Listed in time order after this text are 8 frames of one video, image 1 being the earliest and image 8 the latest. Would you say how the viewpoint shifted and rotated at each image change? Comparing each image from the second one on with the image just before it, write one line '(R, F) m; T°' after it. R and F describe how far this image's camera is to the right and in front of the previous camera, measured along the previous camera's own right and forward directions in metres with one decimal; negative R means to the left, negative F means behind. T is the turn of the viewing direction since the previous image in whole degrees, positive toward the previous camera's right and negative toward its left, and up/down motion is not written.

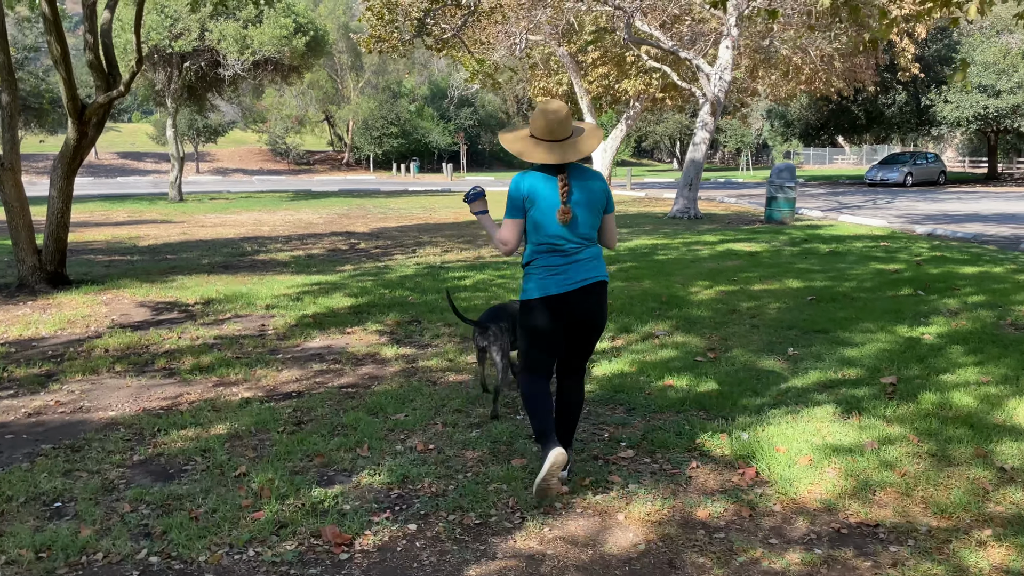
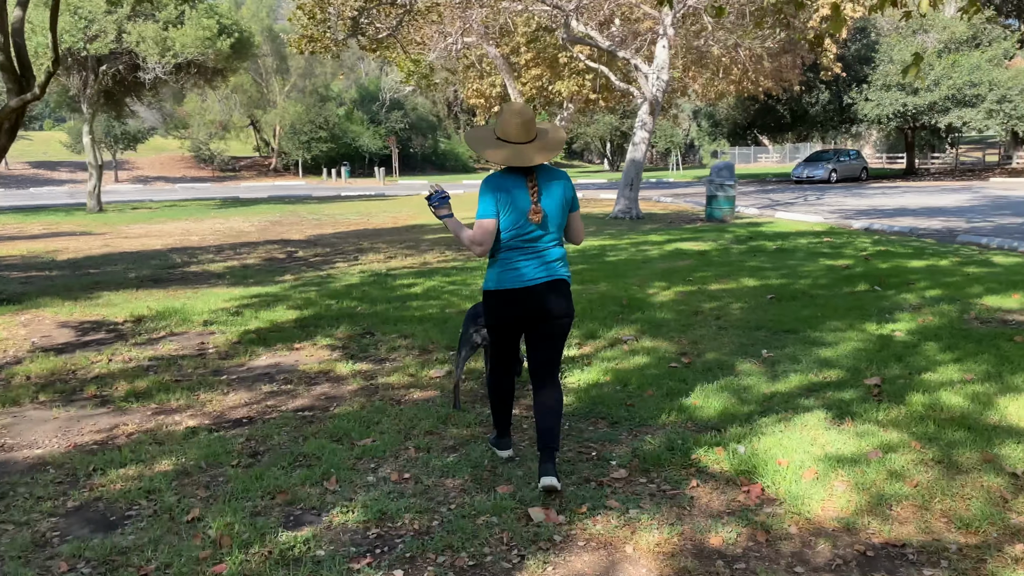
(-0.2, +0.3) m; +5°
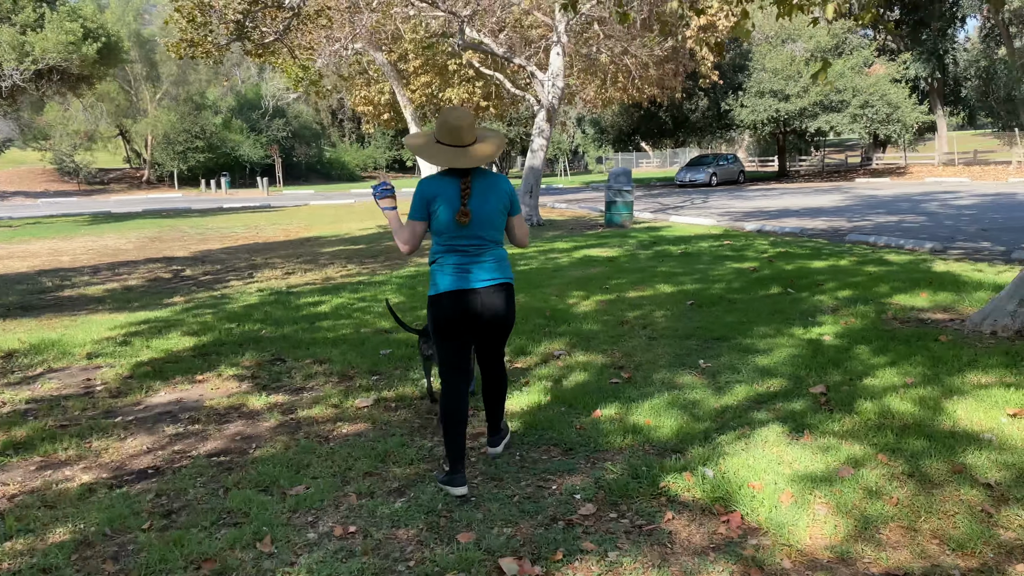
(-0.2, +0.3) m; +8°
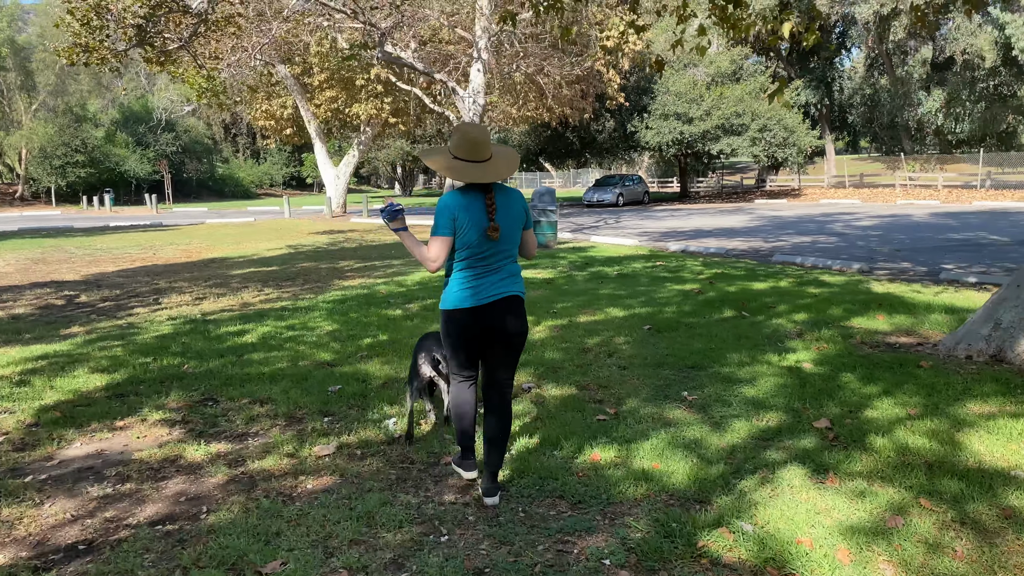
(-0.4, +0.4) m; +7°
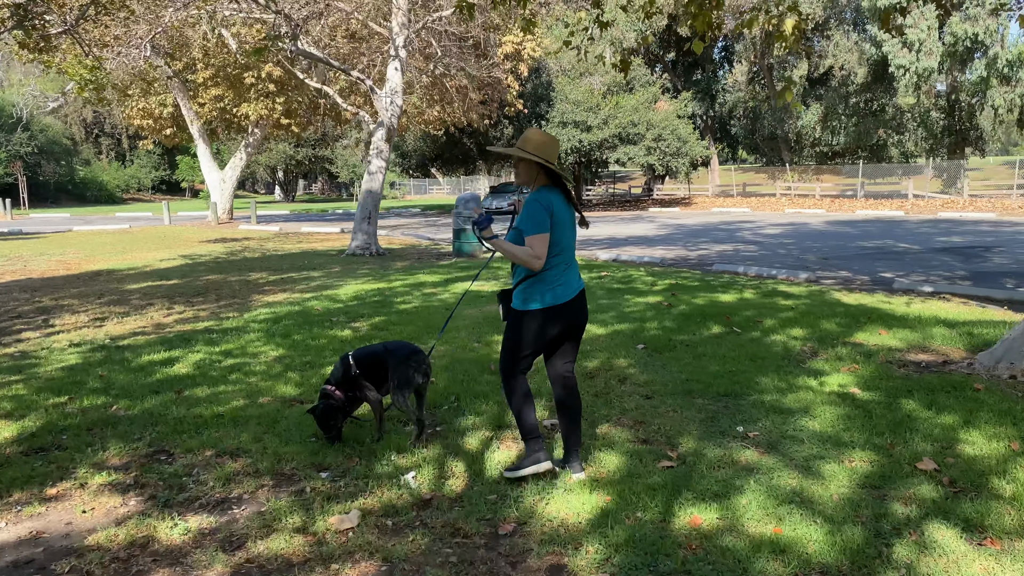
(-0.7, +0.7) m; +8°
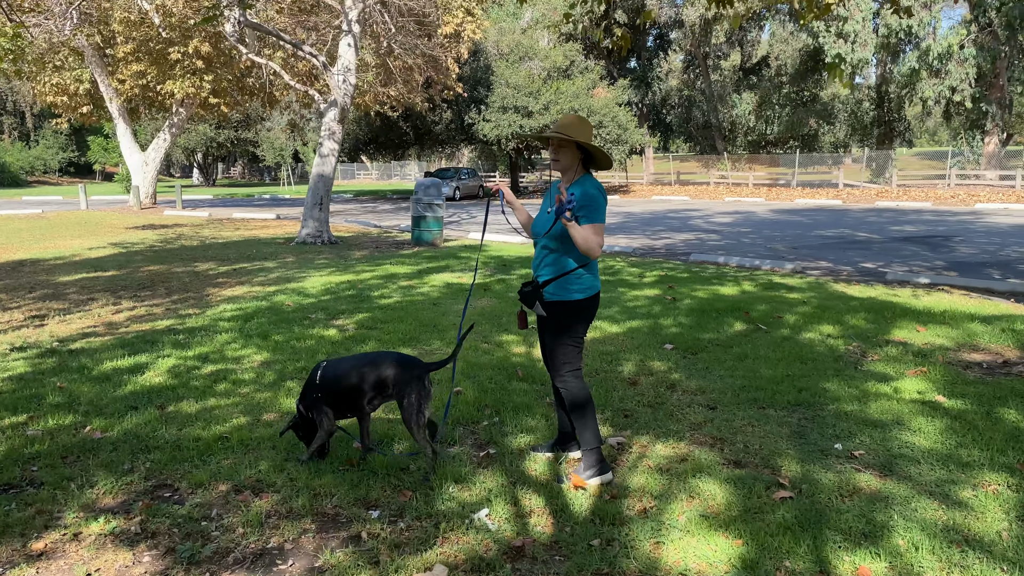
(-0.6, +0.6) m; +5°
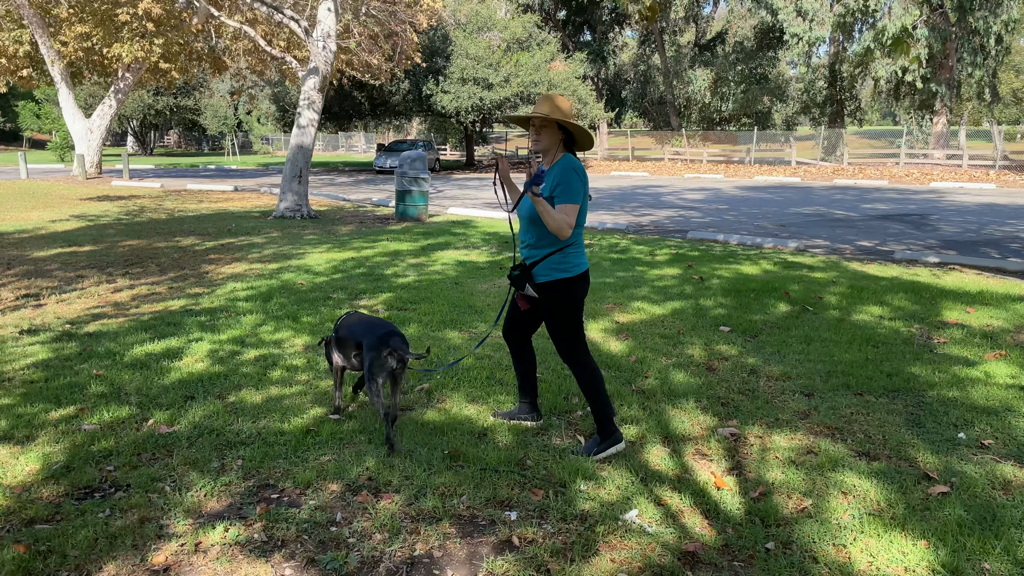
(-0.7, +0.2) m; +4°
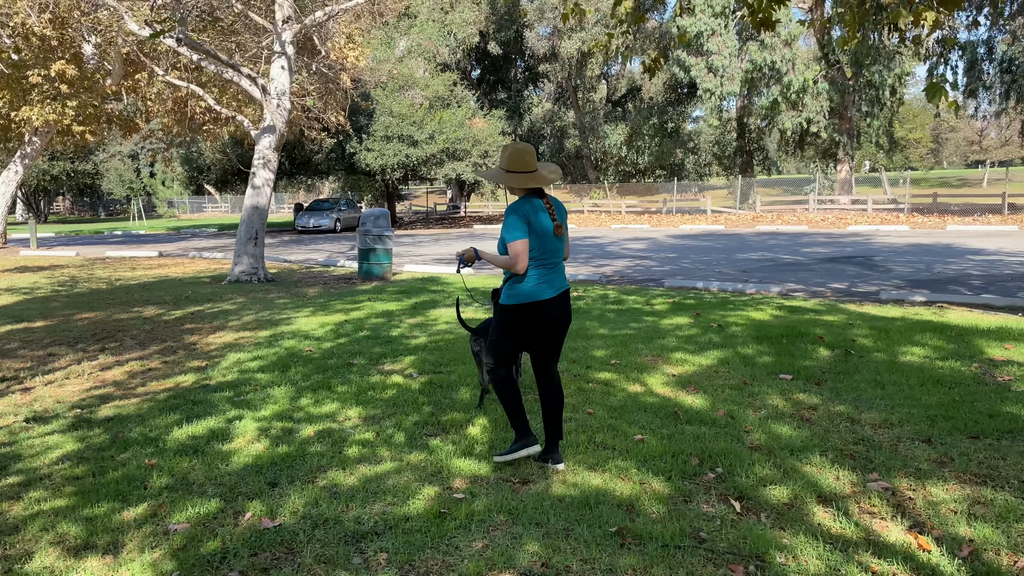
(-0.9, +0.3) m; +6°
